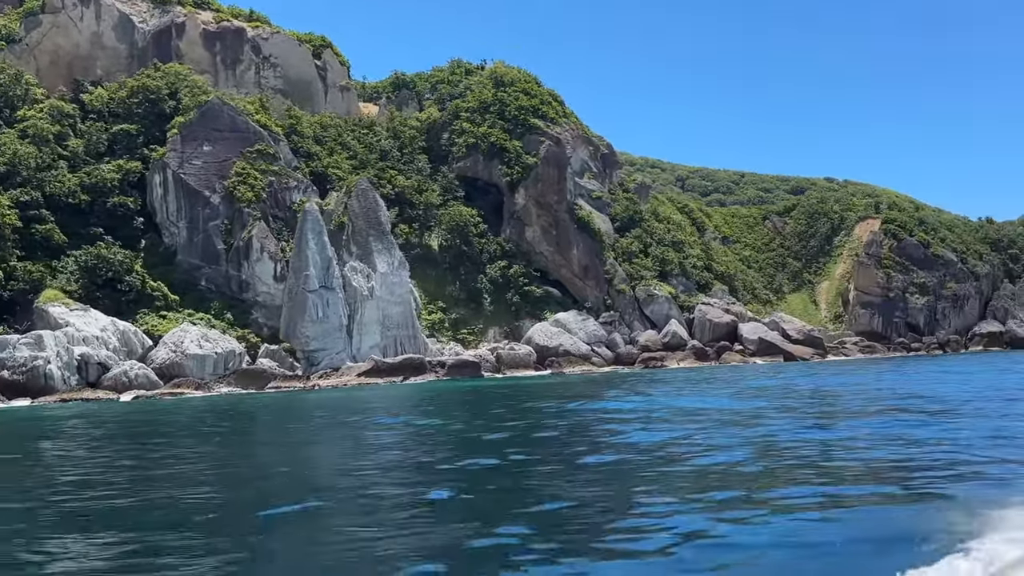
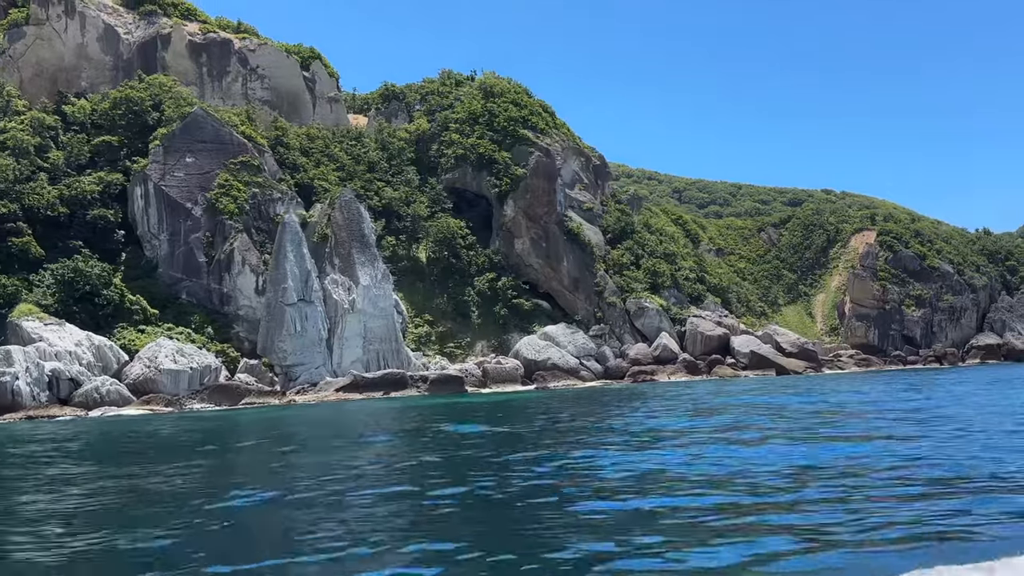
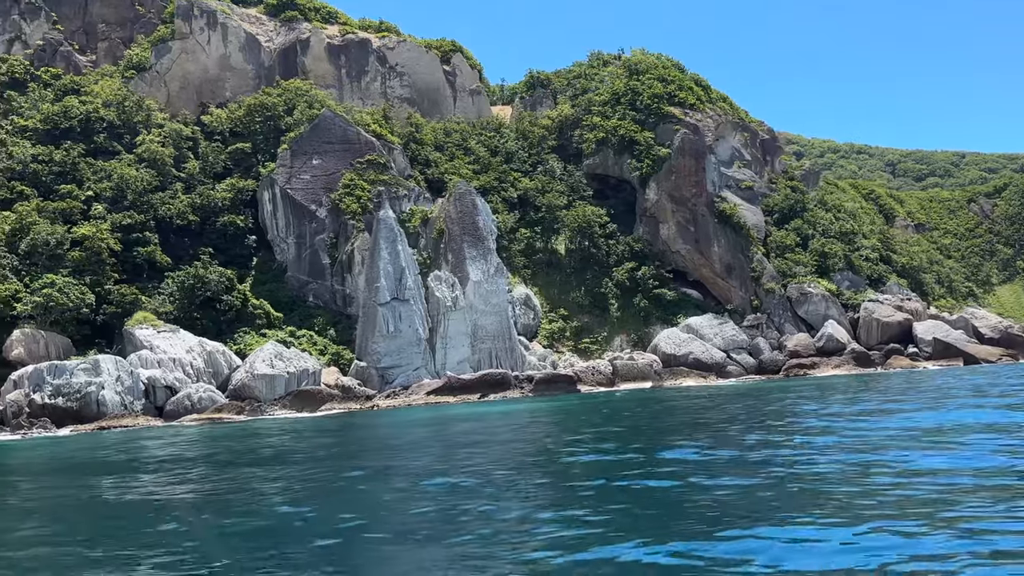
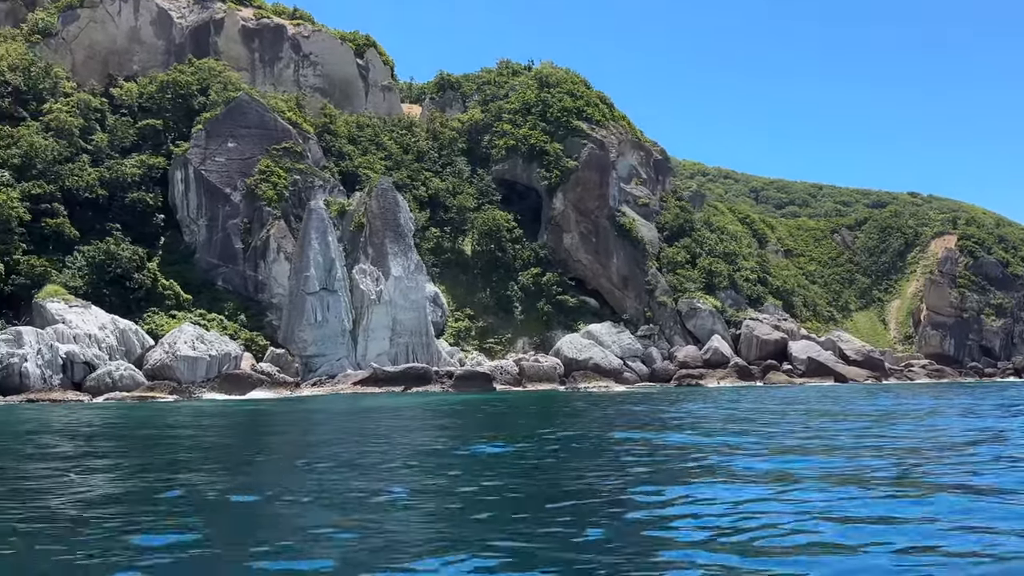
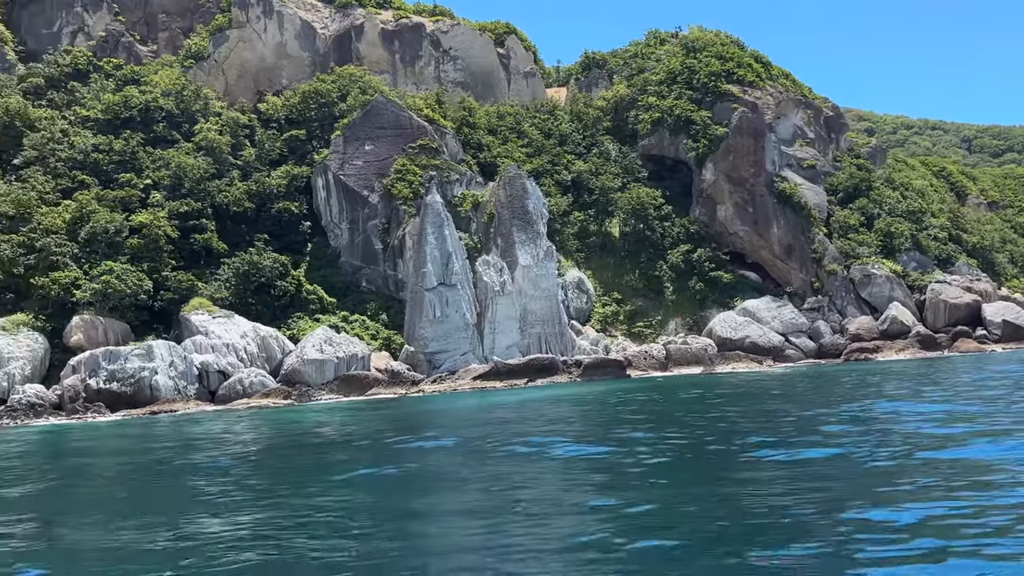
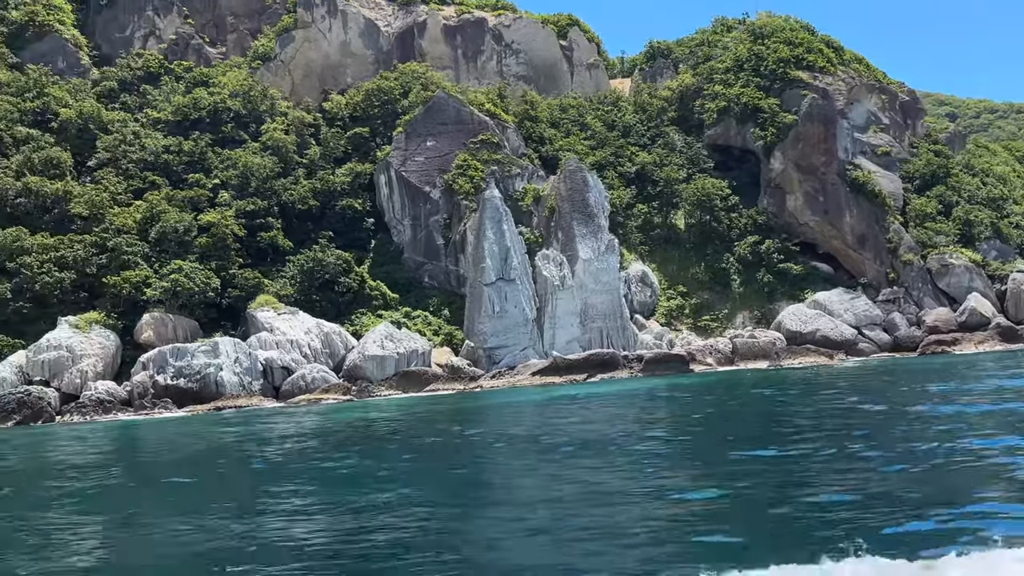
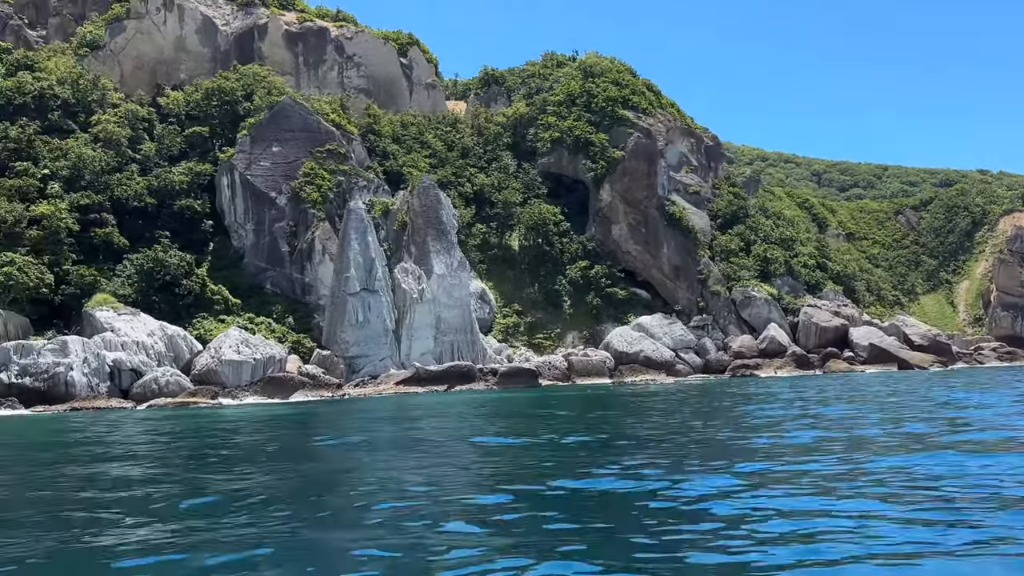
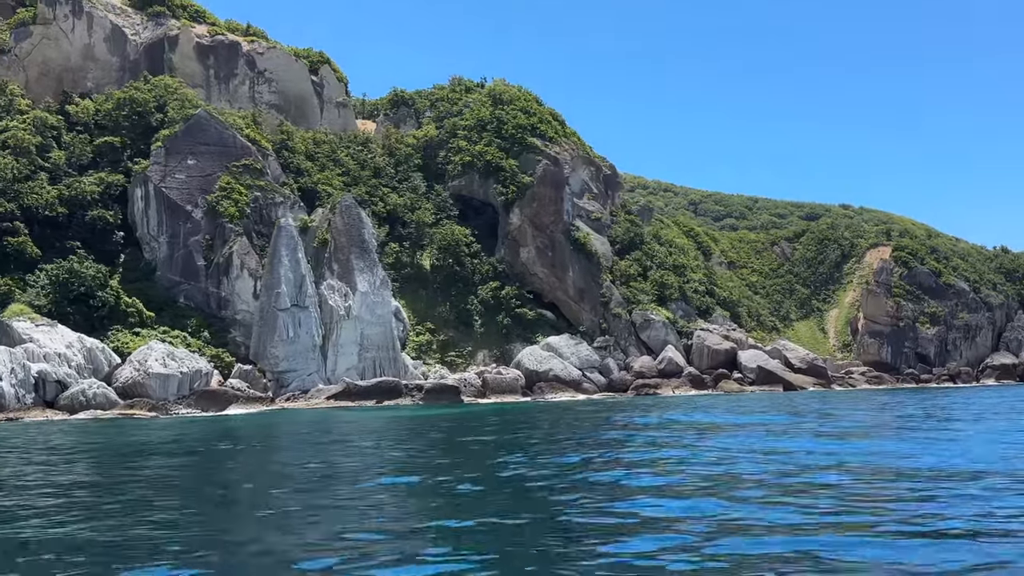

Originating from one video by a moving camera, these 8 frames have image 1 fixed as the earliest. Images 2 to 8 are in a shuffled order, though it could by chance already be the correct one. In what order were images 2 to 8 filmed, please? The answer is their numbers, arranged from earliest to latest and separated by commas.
2, 8, 4, 7, 3, 5, 6
